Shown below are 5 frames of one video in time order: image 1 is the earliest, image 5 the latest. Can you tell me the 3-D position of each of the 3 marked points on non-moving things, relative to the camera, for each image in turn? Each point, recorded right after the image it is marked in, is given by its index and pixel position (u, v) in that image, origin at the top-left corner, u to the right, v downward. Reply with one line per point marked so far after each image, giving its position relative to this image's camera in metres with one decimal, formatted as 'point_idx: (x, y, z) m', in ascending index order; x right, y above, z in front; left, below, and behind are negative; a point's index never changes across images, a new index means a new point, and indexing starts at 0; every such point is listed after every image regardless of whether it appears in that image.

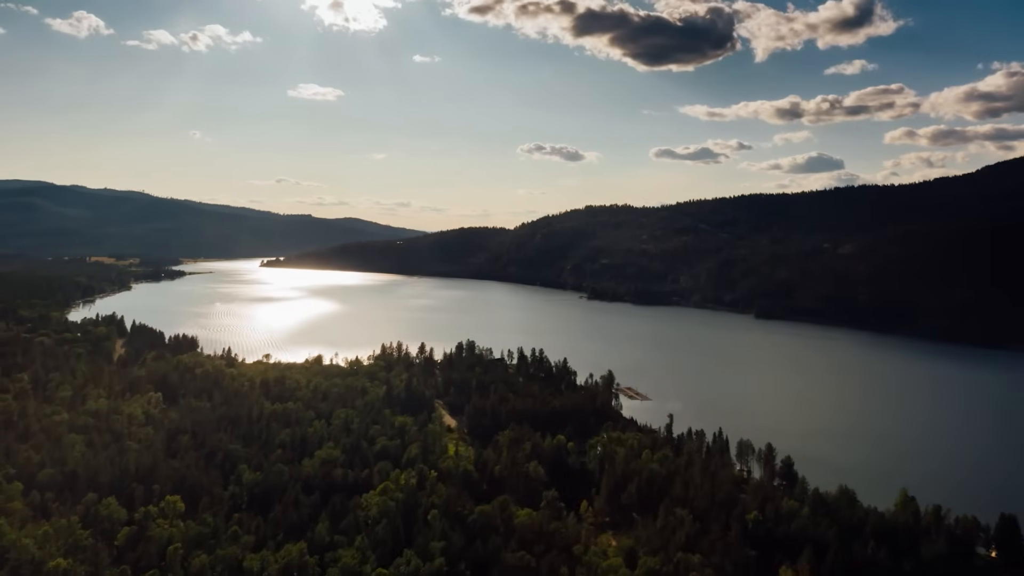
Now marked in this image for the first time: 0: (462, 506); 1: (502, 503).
0: (-1.4, -6.1, +19.6) m
1: (-0.3, -6.0, +19.8) m
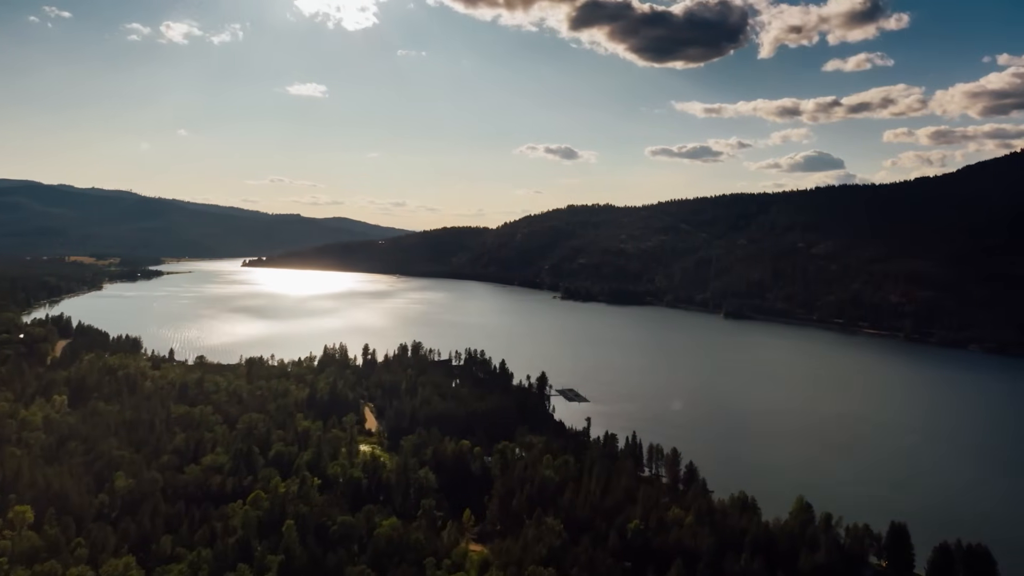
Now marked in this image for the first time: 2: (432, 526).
0: (-4.9, -6.1, +18.9) m
1: (-3.8, -6.0, +19.0) m
2: (-2.2, -6.6, +19.5) m
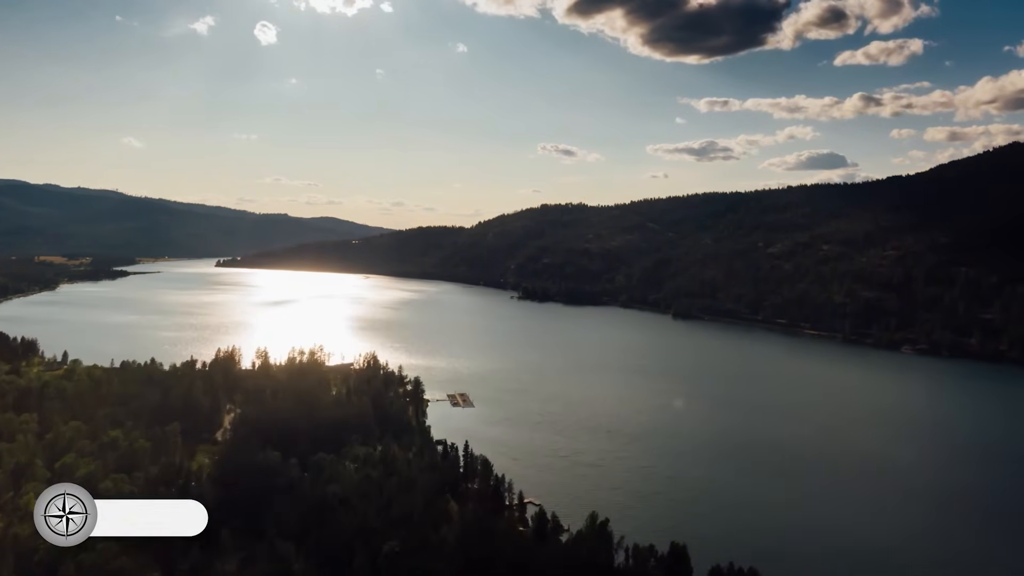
0: (-11.4, -6.1, +17.3) m
1: (-10.3, -6.1, +17.5) m
2: (-8.7, -6.7, +18.0) m
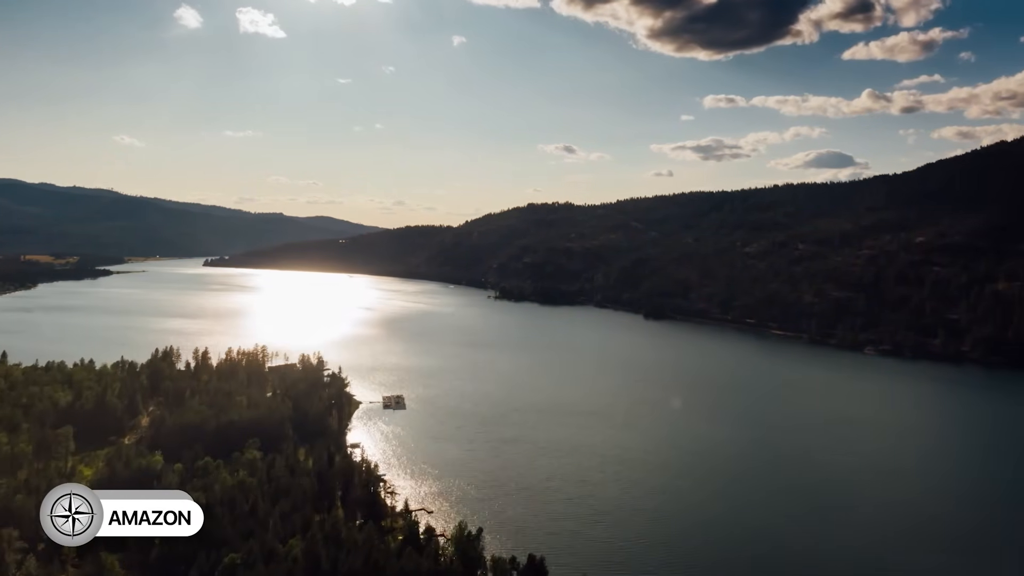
0: (-15.1, -6.1, +16.5) m
1: (-14.0, -6.1, +16.6) m
2: (-12.4, -6.6, +17.1) m
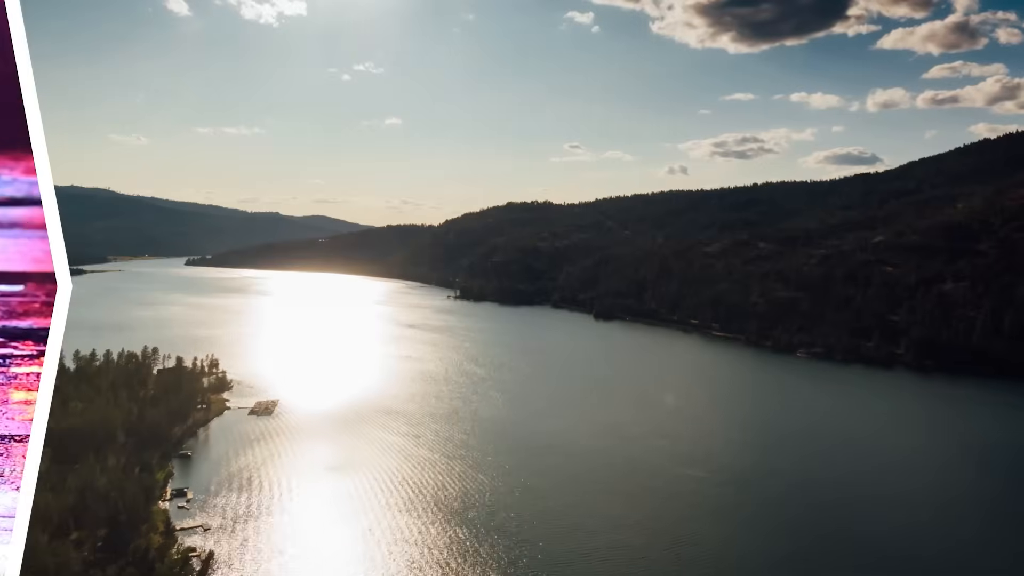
0: (-21.9, -6.1, +14.9) m
1: (-20.8, -6.1, +15.0) m
2: (-19.2, -6.6, +15.5) m
